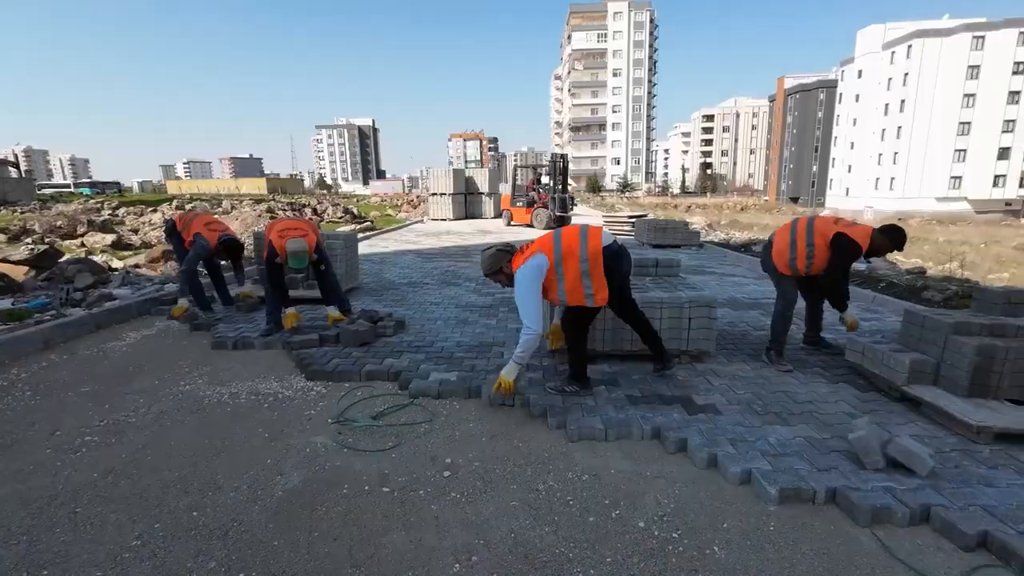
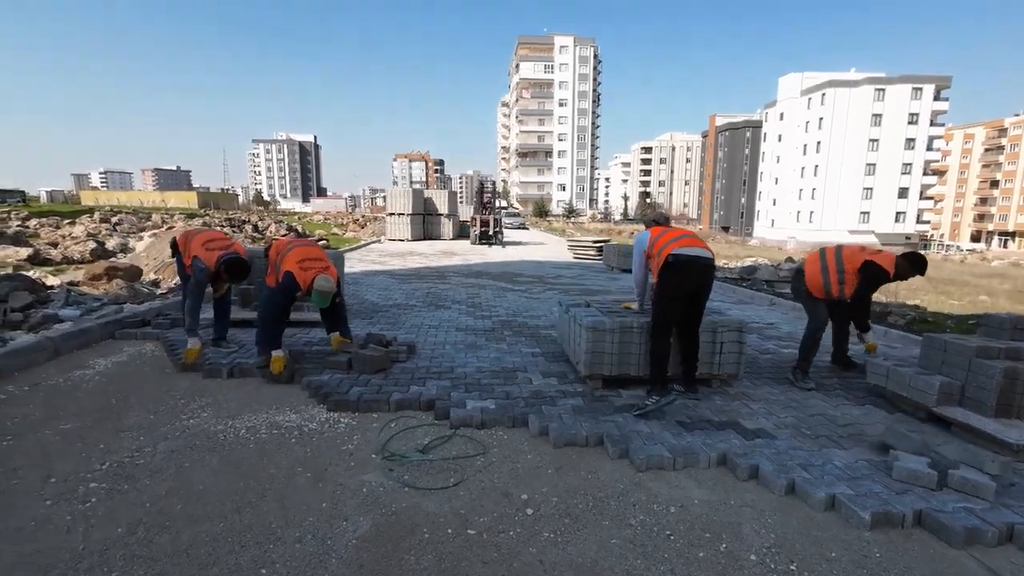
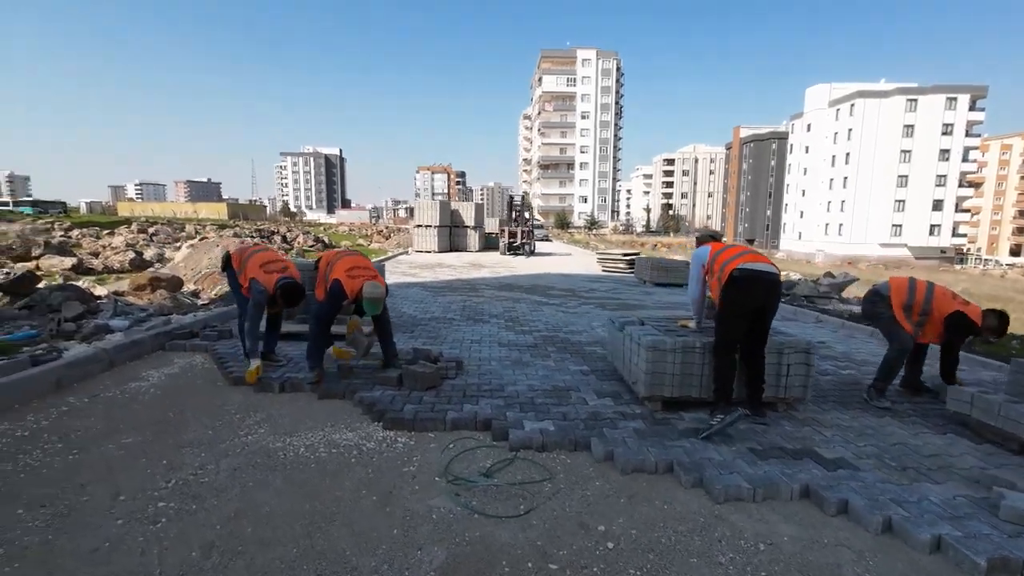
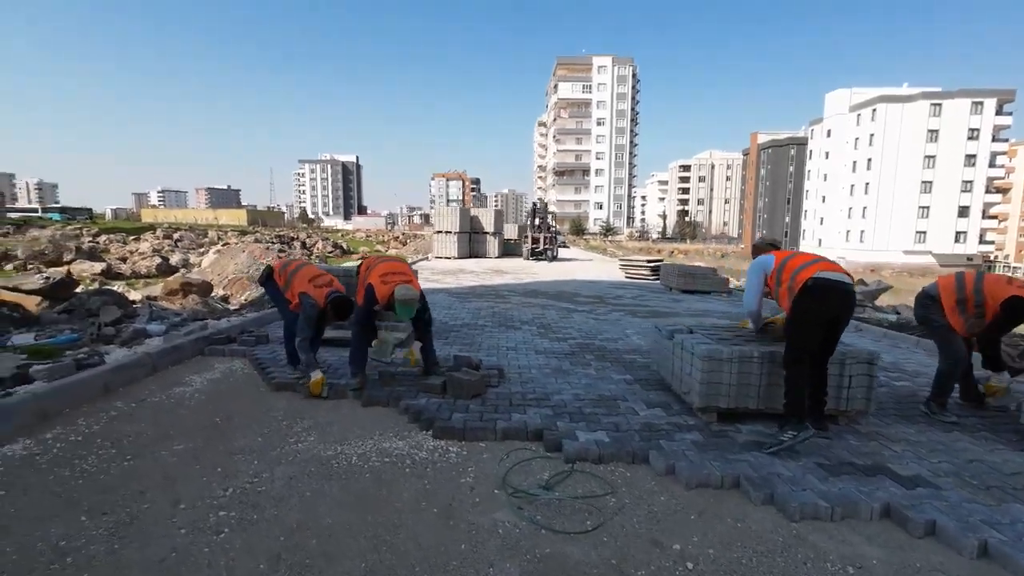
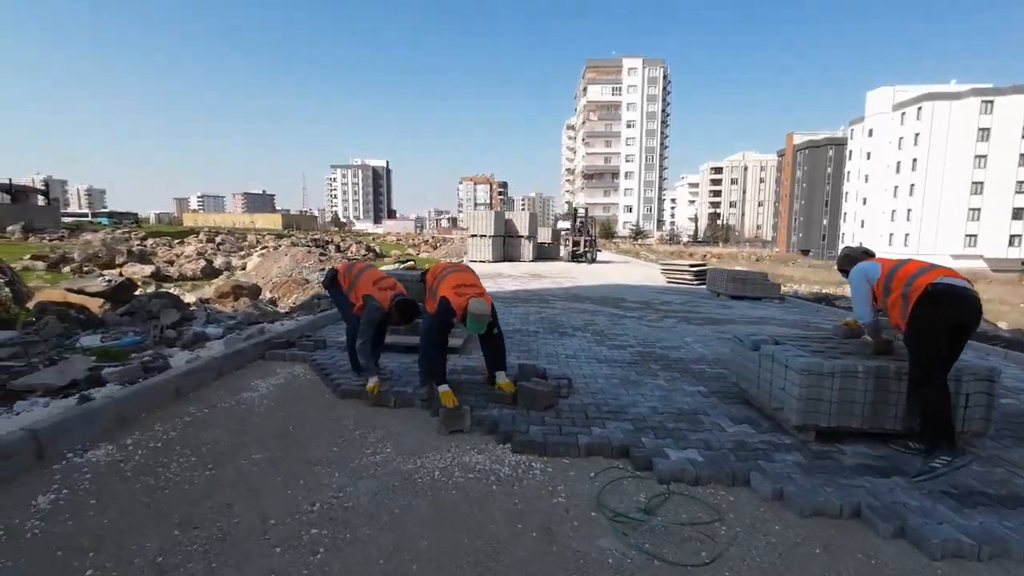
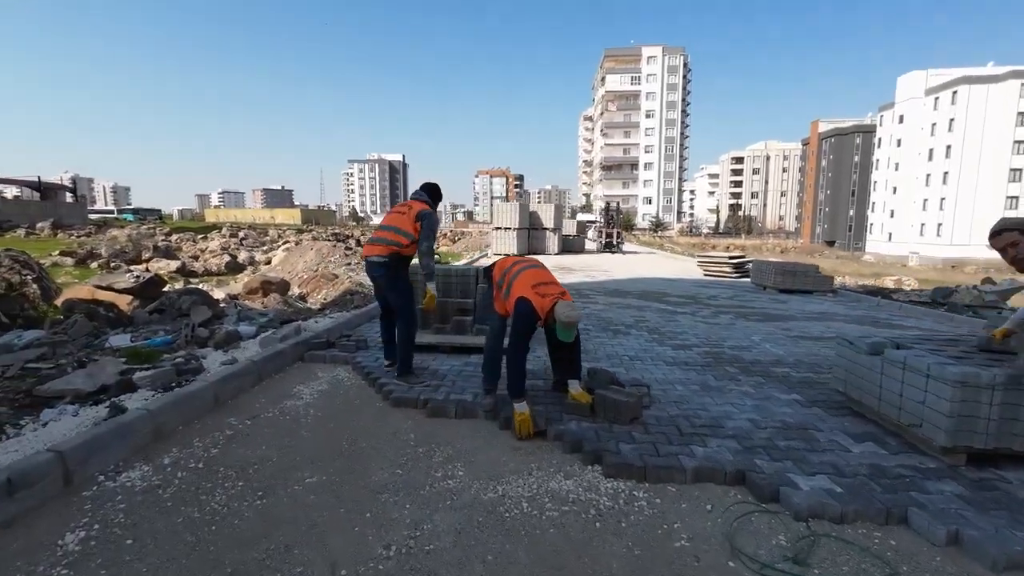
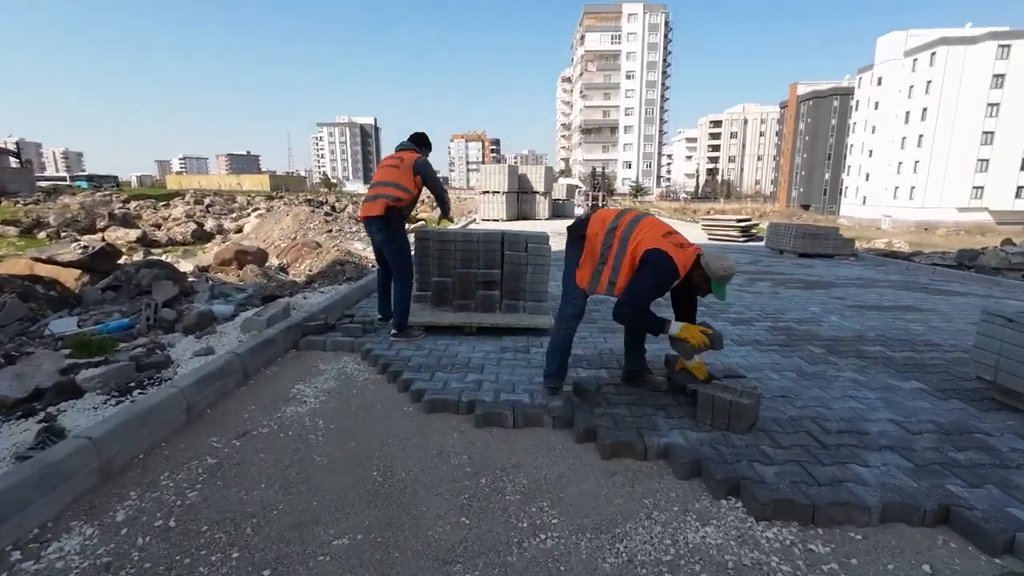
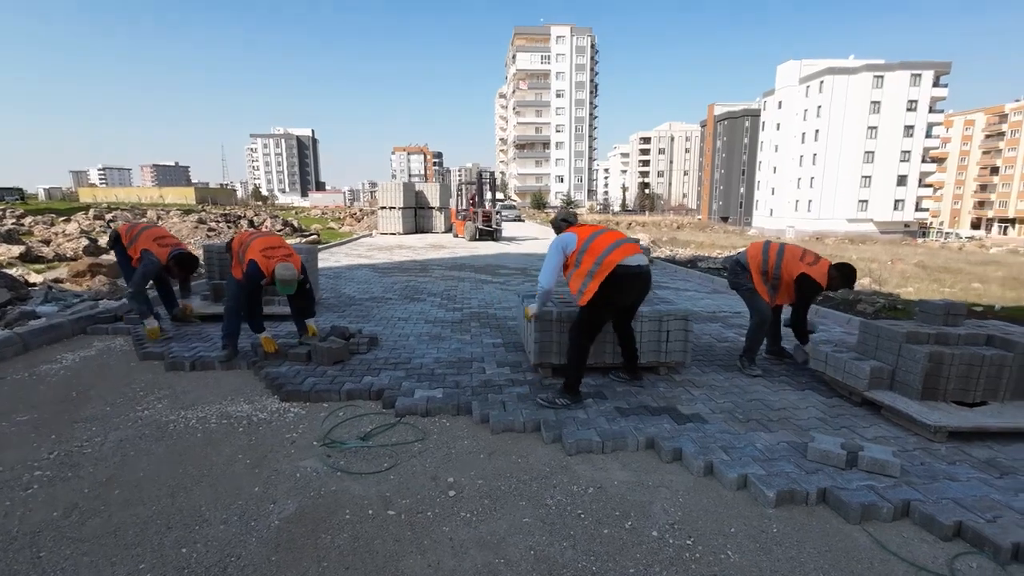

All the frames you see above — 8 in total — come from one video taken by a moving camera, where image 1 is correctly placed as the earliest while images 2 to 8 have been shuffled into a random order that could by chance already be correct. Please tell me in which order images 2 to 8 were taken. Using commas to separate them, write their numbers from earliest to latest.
8, 2, 3, 4, 5, 6, 7
